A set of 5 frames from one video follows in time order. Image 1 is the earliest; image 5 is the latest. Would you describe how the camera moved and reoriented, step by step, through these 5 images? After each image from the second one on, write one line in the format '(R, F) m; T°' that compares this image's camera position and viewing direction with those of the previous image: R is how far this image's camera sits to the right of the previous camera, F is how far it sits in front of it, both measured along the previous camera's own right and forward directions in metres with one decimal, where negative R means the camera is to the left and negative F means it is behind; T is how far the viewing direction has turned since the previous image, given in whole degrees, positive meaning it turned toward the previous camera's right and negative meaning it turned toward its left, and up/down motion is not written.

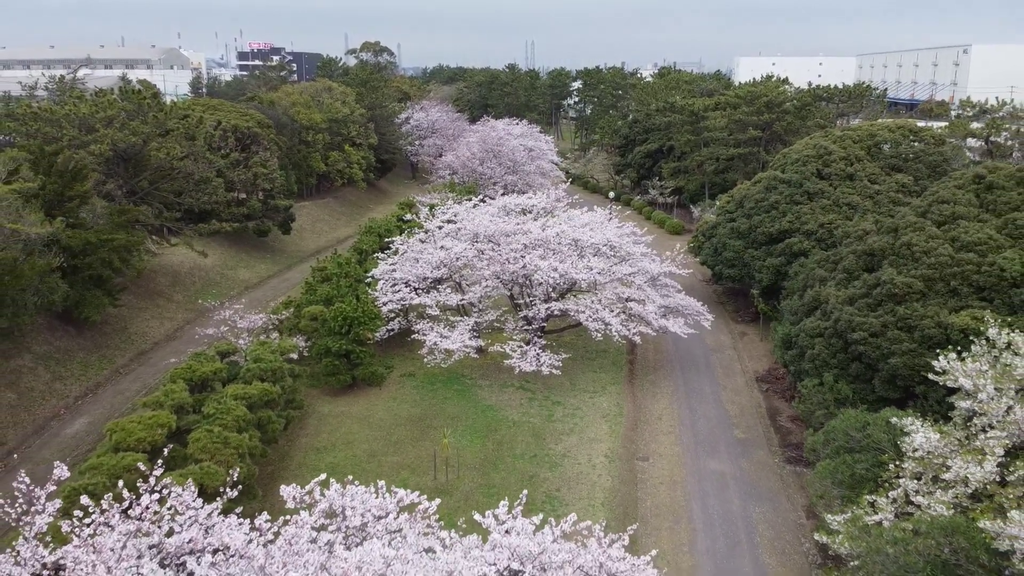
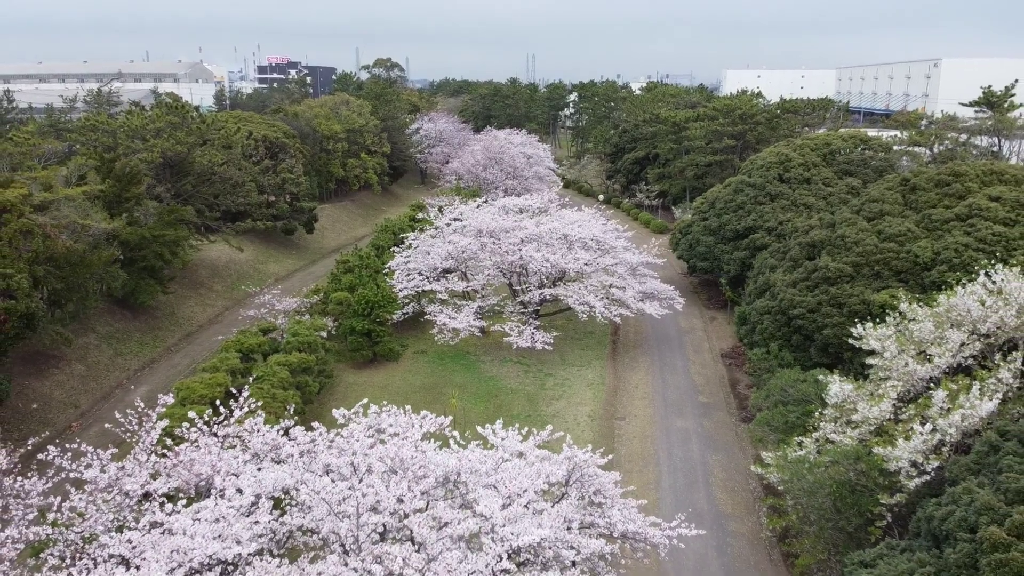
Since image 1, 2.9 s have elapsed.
(+0.1, -2.1) m; 0°
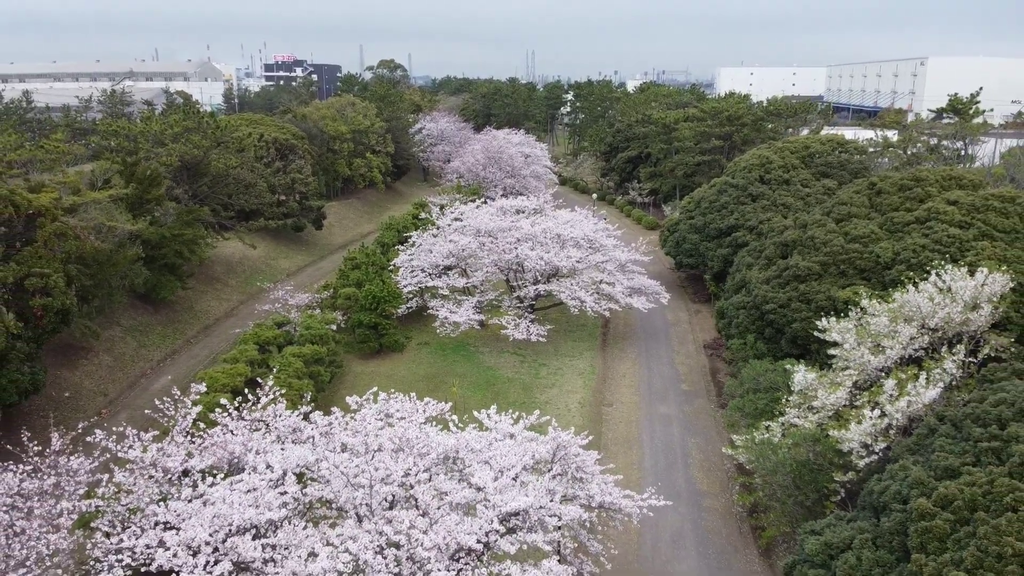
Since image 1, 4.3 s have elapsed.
(+0.2, -1.1) m; 0°
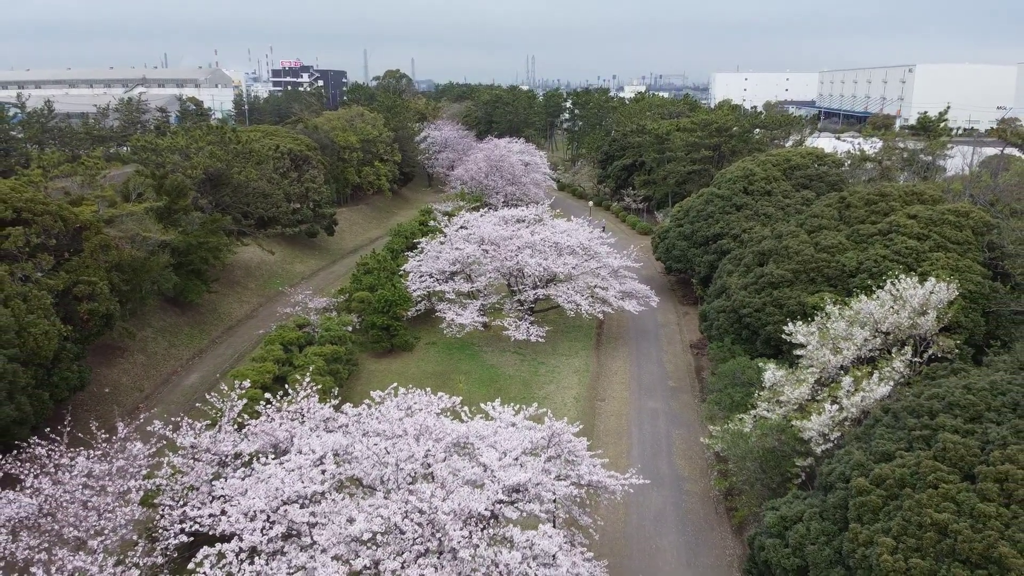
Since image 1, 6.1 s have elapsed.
(0.0, -1.4) m; 0°
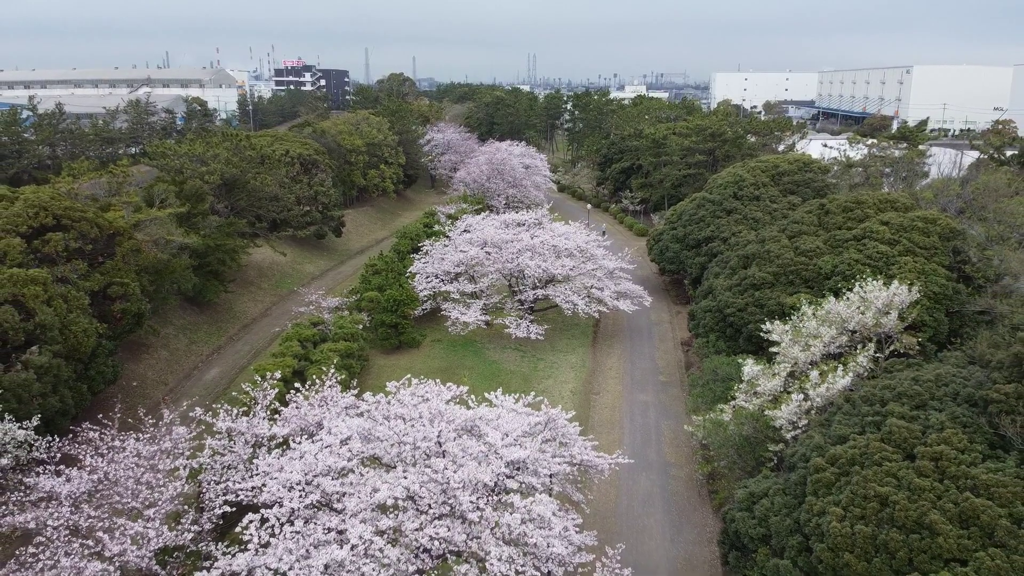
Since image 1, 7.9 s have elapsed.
(0.0, -1.1) m; 0°
